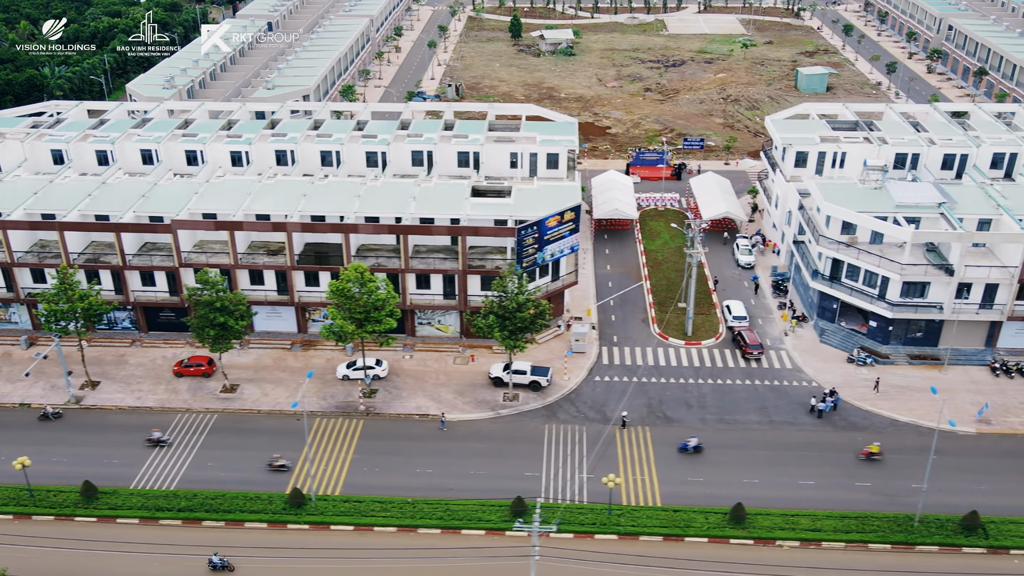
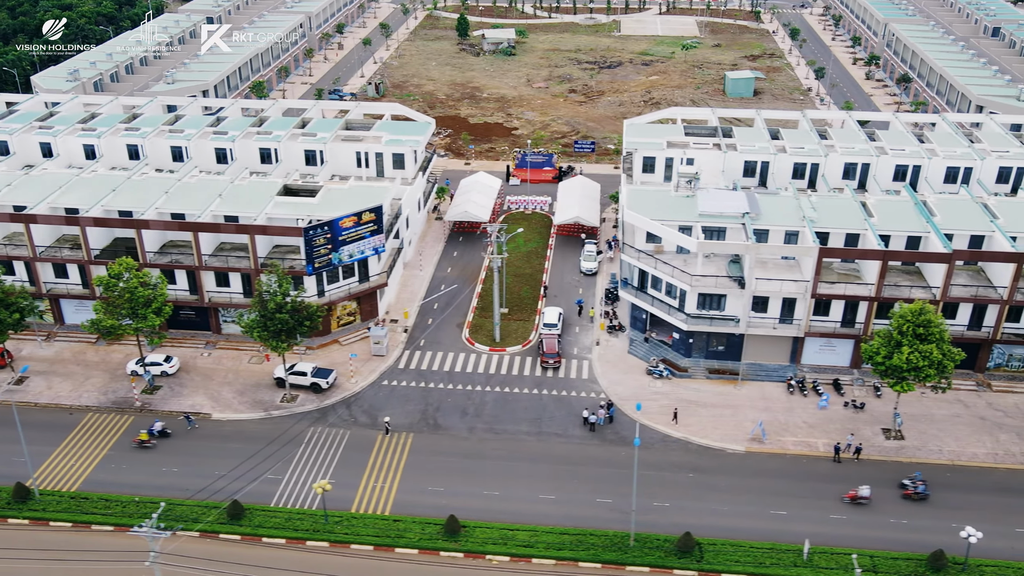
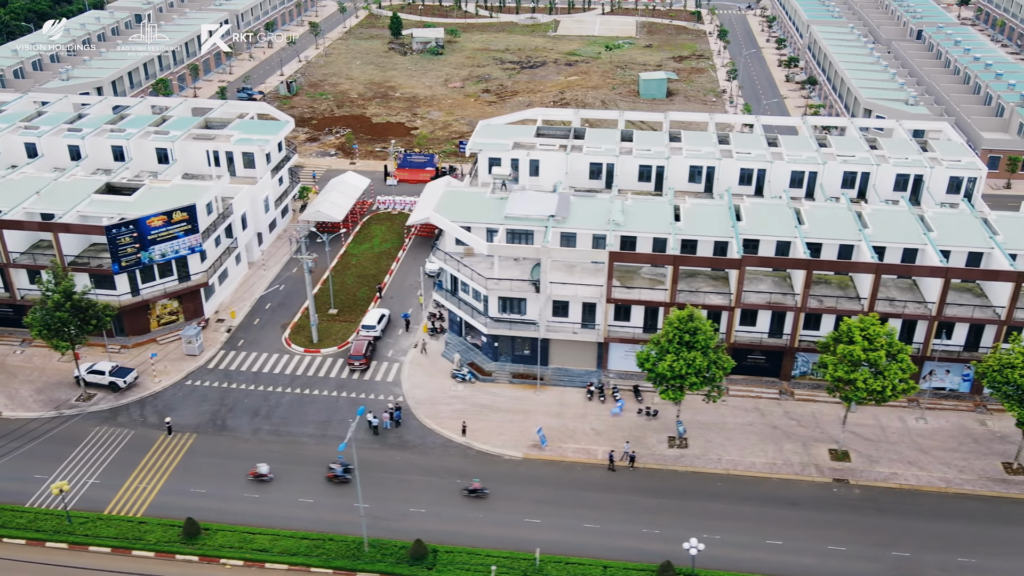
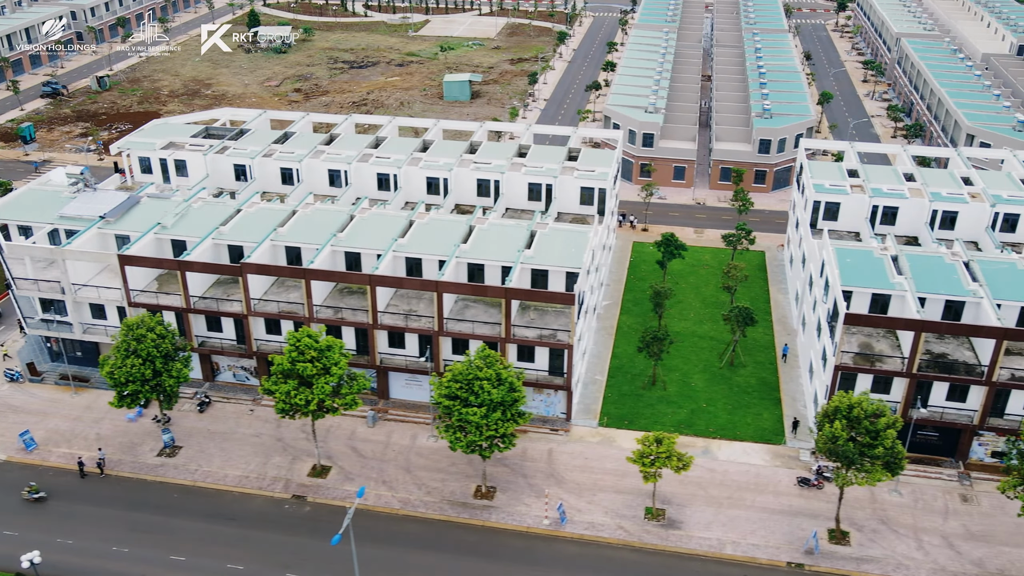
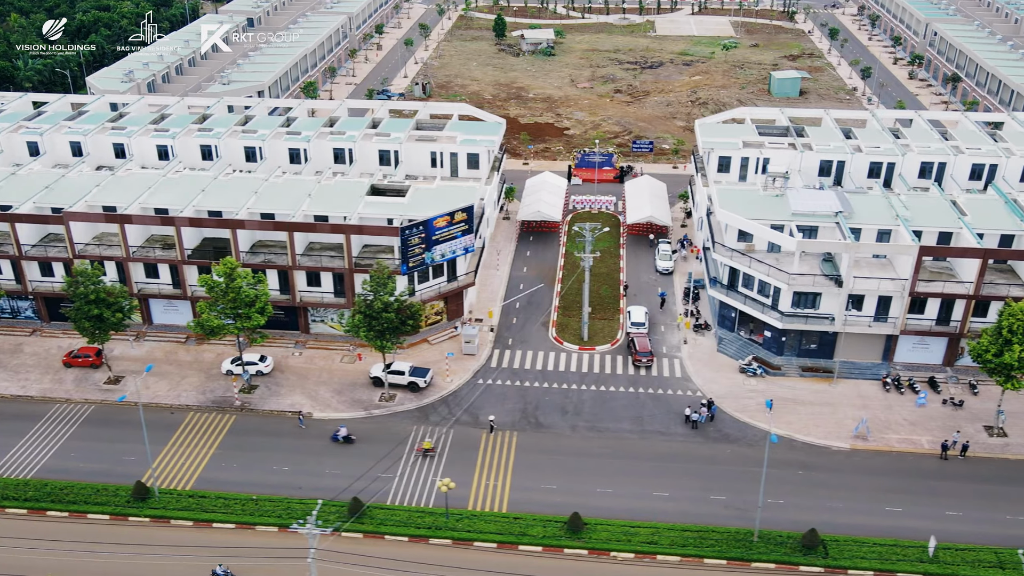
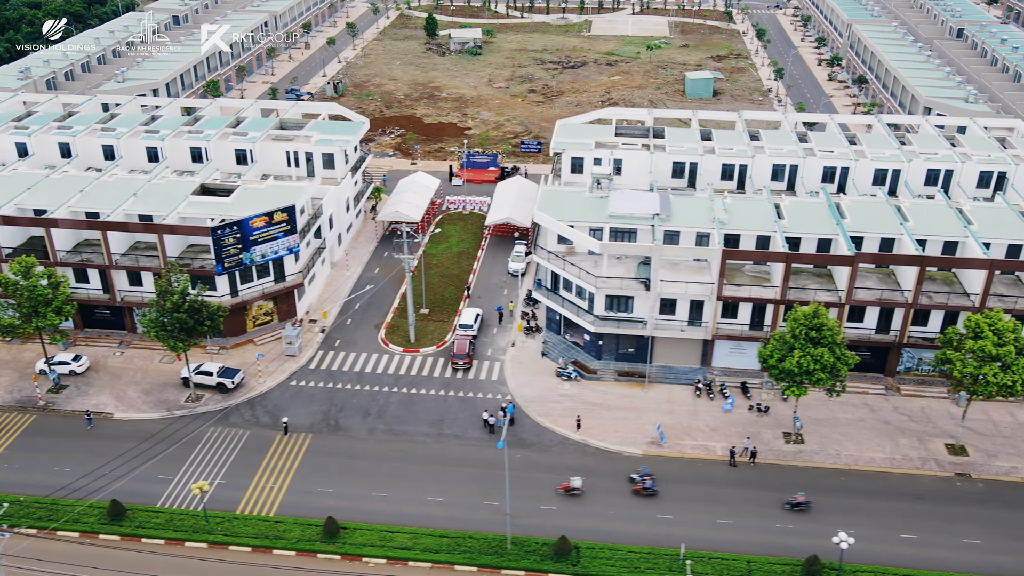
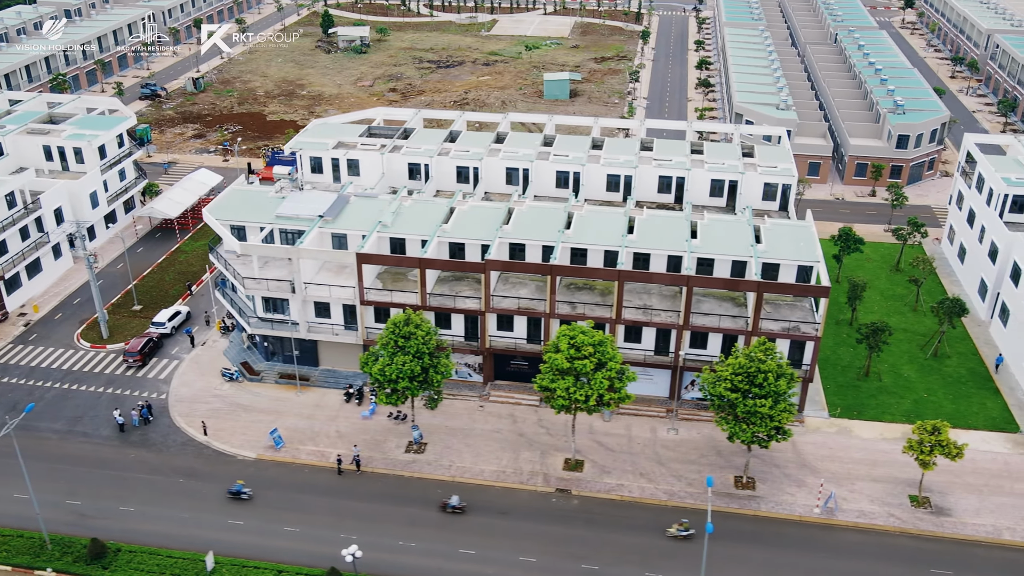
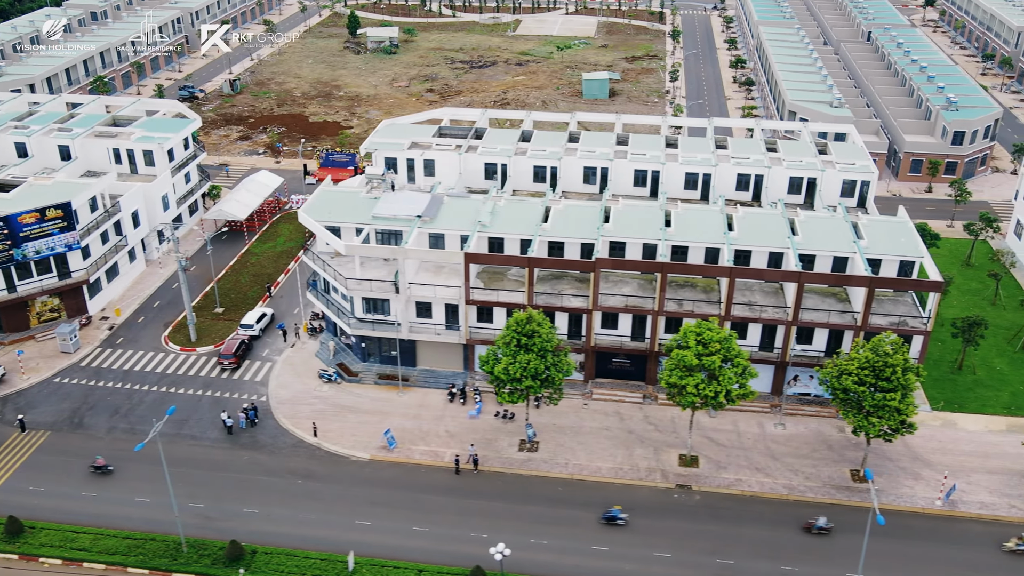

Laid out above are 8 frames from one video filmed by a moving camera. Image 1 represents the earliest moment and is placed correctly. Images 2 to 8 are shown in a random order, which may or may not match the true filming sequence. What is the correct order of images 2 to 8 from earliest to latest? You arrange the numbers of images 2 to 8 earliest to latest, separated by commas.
5, 2, 6, 3, 8, 7, 4
